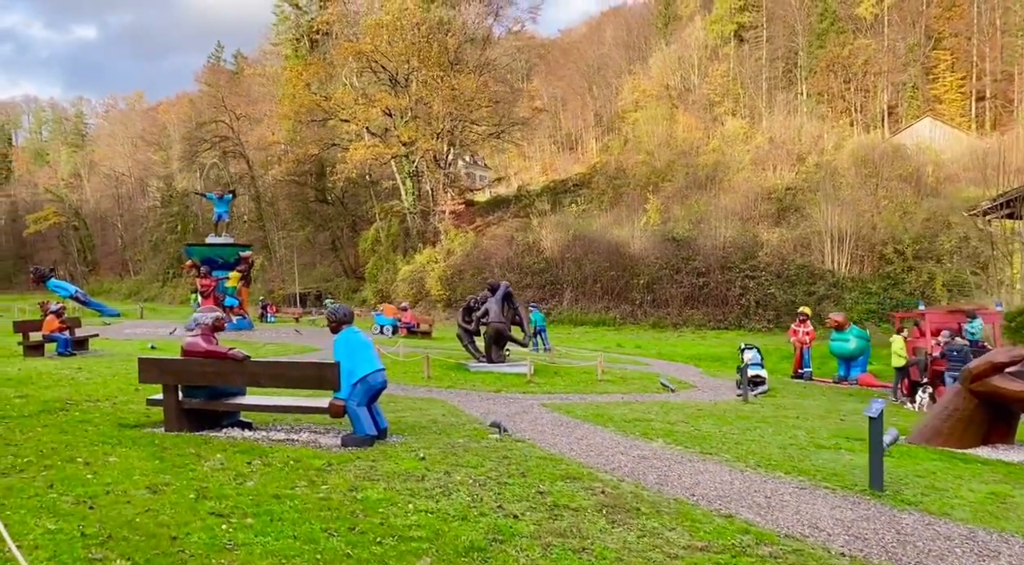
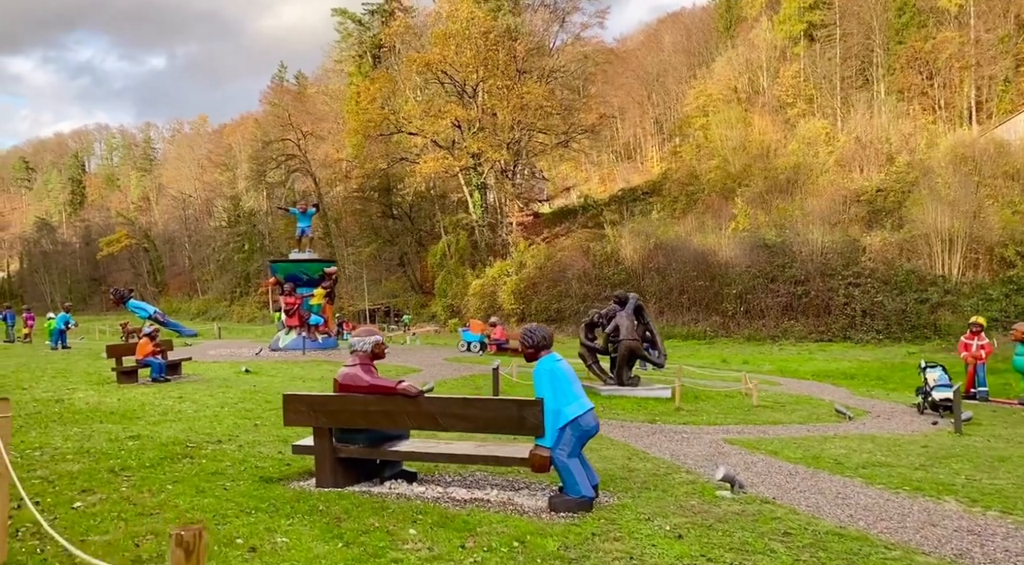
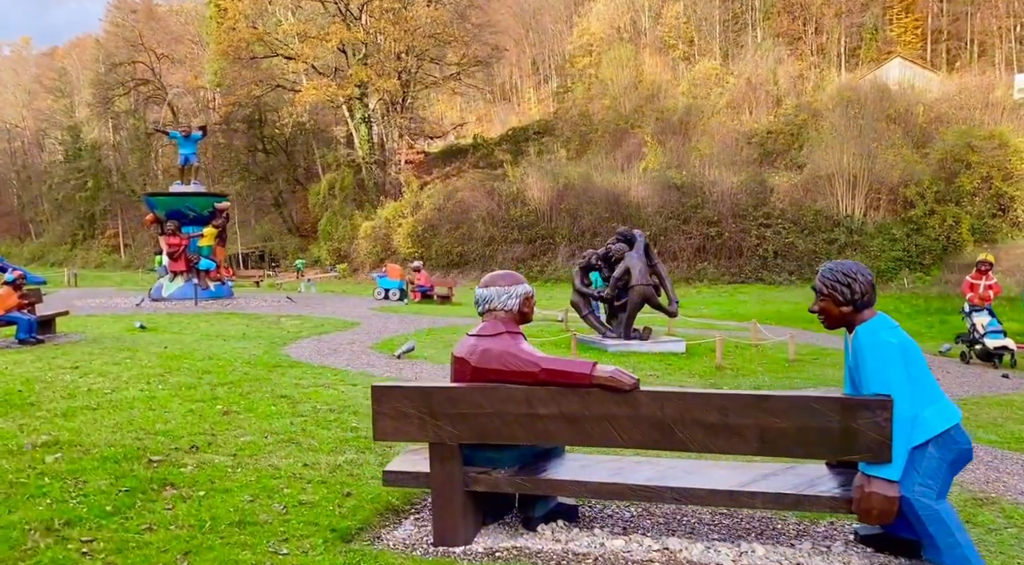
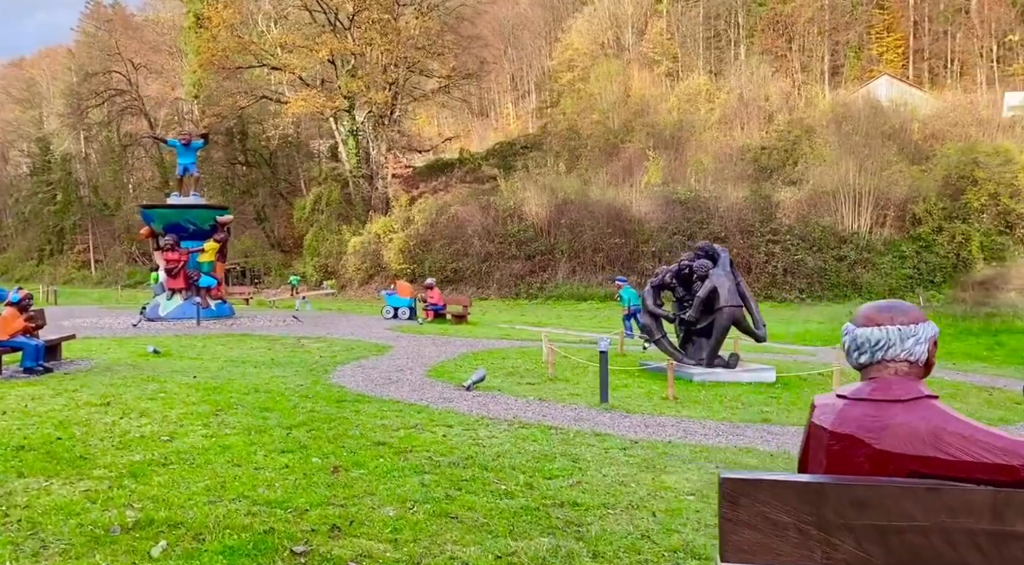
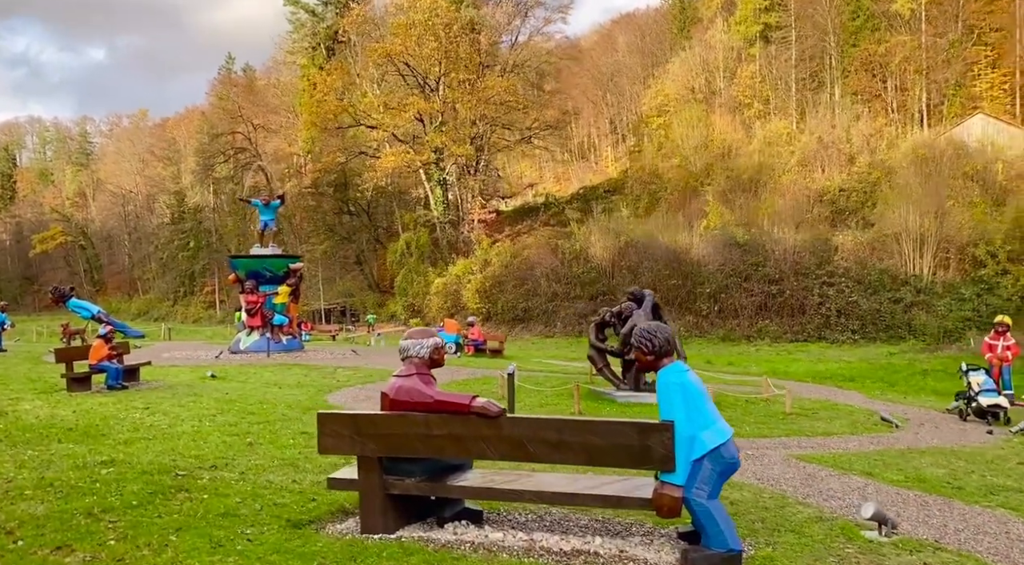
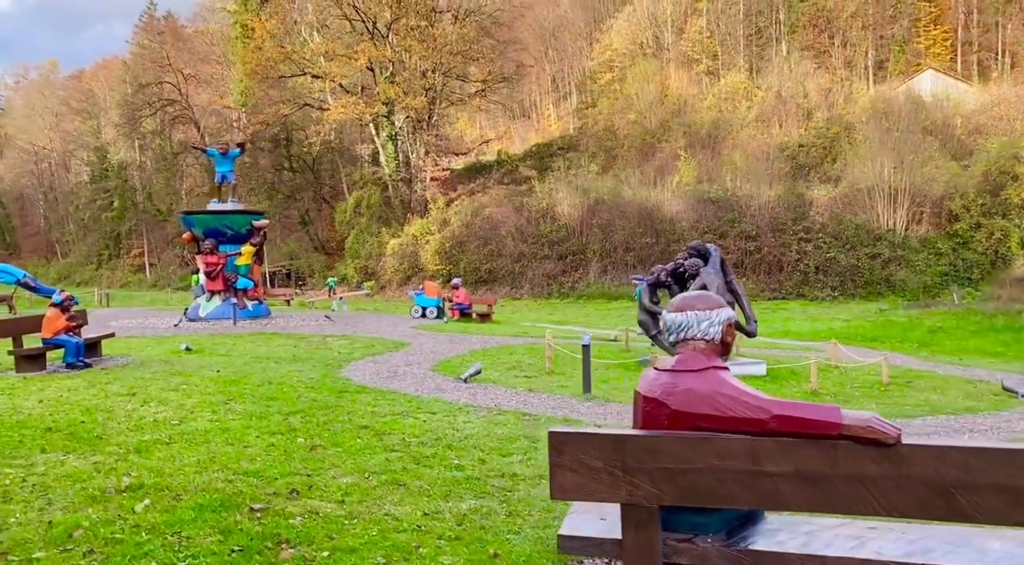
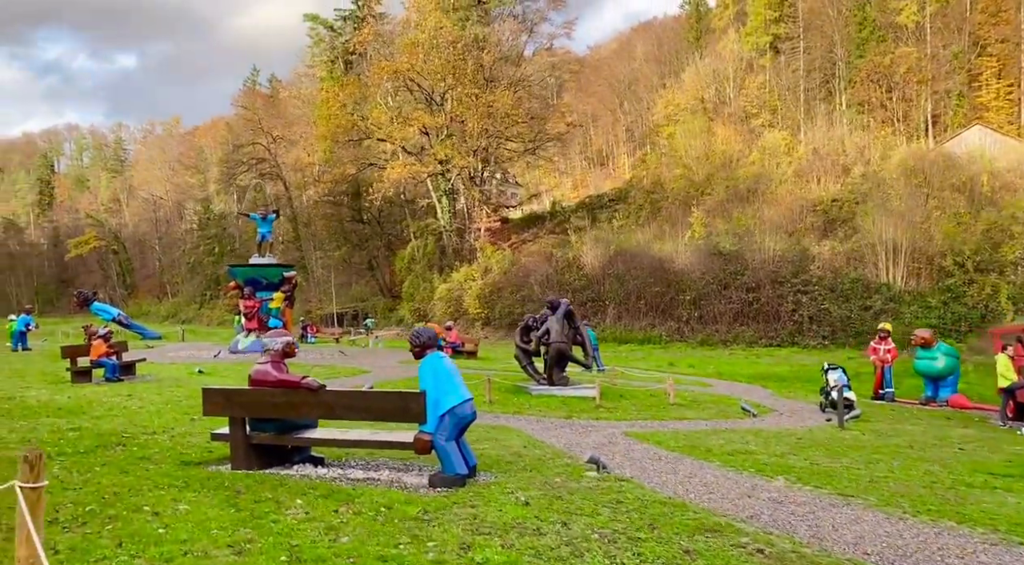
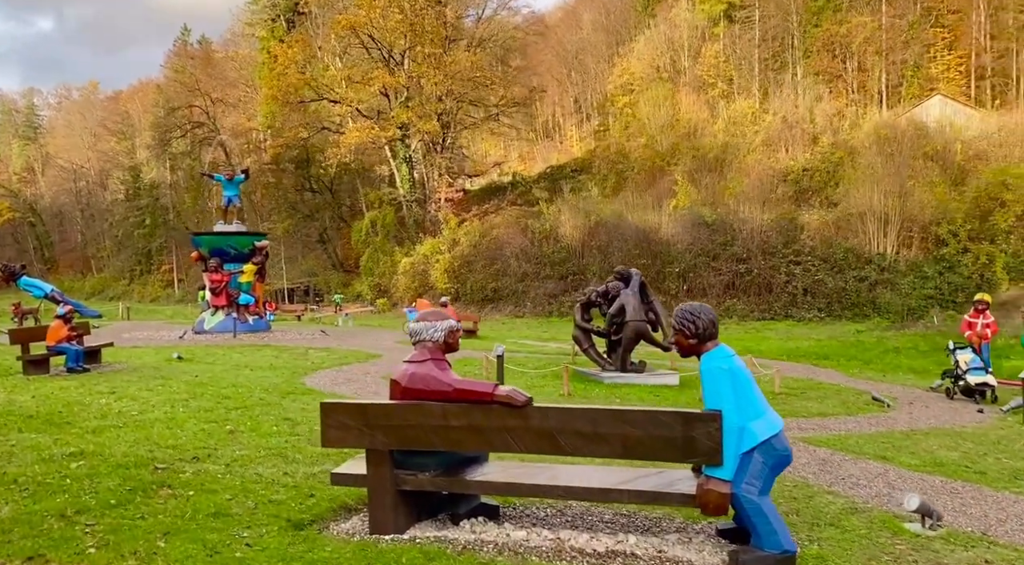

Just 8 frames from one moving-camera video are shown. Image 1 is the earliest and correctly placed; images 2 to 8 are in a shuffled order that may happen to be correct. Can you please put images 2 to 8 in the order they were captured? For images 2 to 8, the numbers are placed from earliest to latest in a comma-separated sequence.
7, 2, 5, 8, 3, 6, 4
